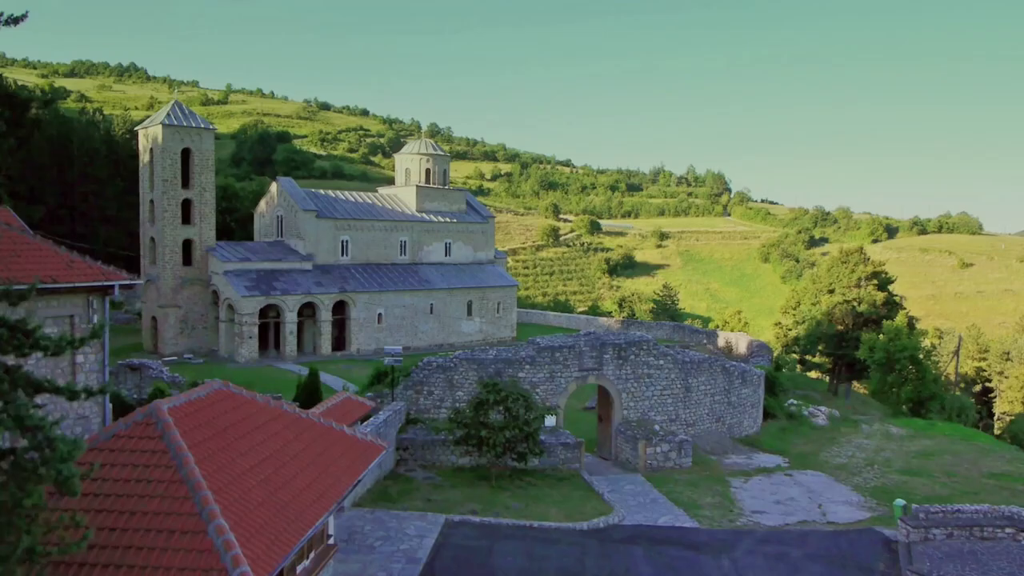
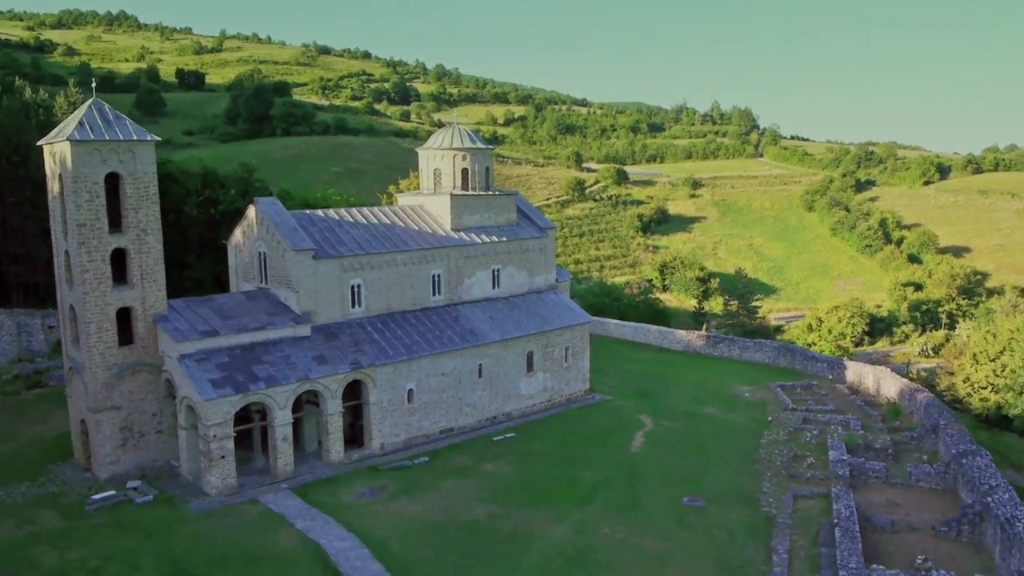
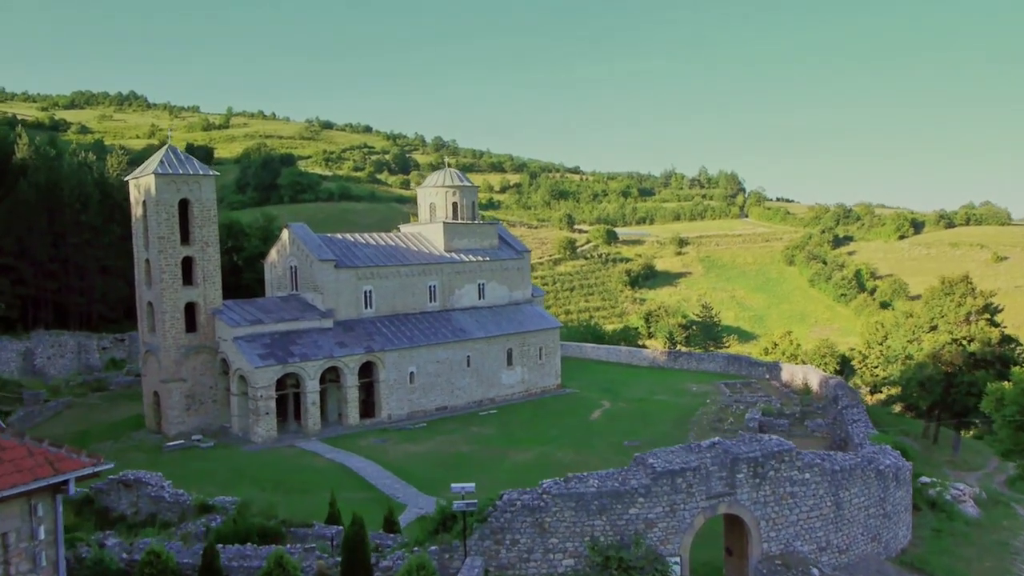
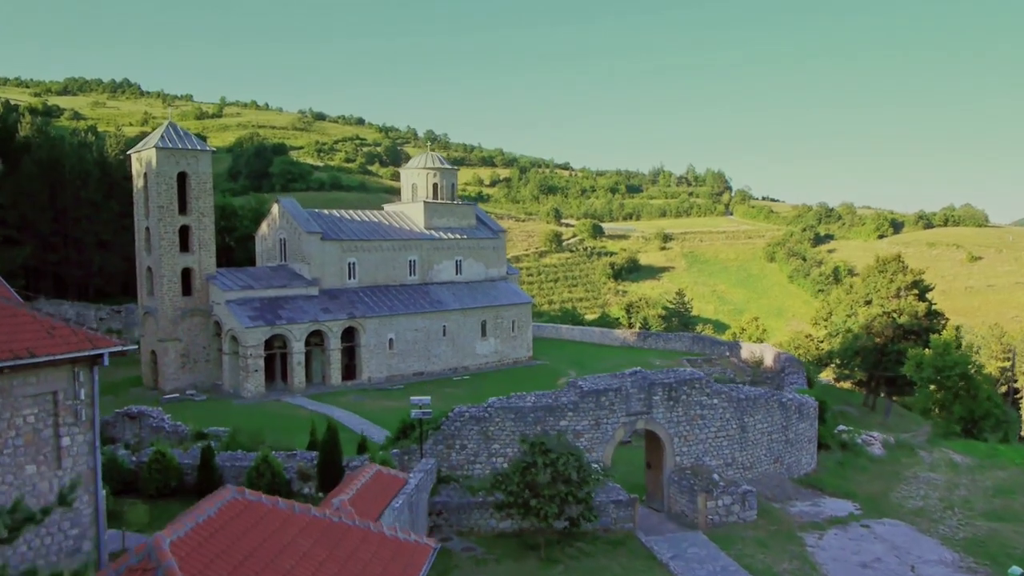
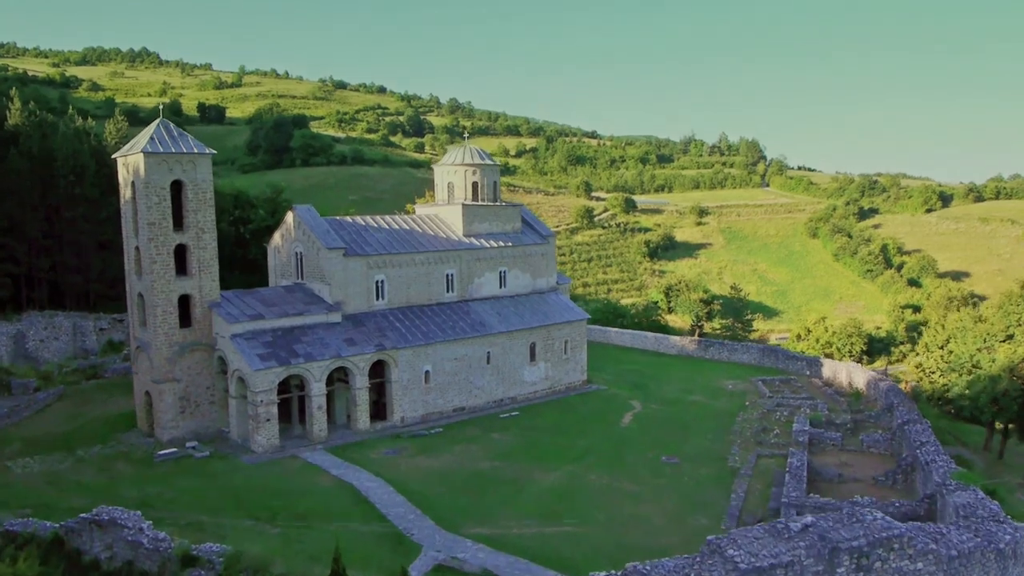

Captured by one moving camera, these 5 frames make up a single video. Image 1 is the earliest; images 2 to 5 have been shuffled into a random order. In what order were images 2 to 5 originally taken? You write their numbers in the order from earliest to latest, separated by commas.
4, 3, 5, 2
